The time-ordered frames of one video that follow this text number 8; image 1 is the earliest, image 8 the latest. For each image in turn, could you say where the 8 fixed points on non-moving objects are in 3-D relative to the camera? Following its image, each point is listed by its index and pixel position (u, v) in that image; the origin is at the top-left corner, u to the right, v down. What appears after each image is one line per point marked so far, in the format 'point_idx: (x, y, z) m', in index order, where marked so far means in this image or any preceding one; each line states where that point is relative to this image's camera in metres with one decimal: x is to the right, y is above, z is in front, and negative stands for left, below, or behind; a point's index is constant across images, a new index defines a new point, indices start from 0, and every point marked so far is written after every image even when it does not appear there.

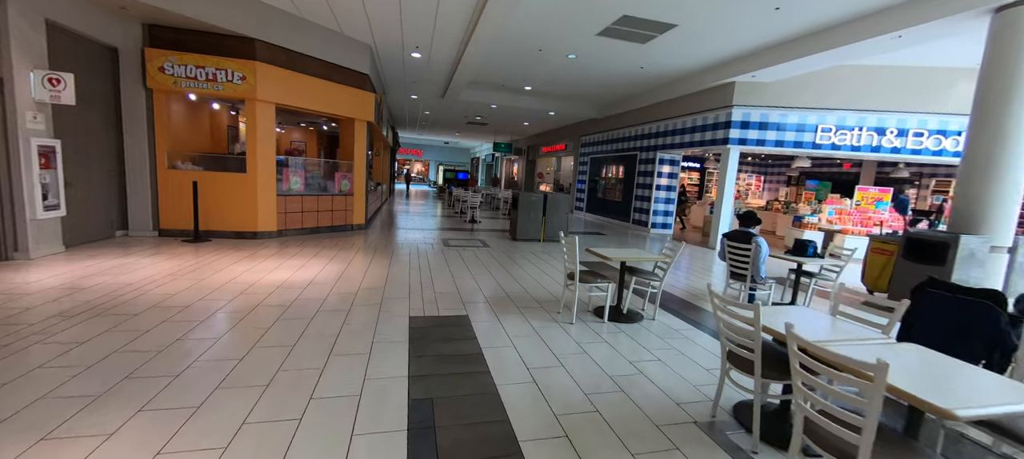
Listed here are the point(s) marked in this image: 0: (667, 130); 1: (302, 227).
0: (+4.3, +2.8, +10.0) m
1: (-4.0, 0.0, +6.8) m
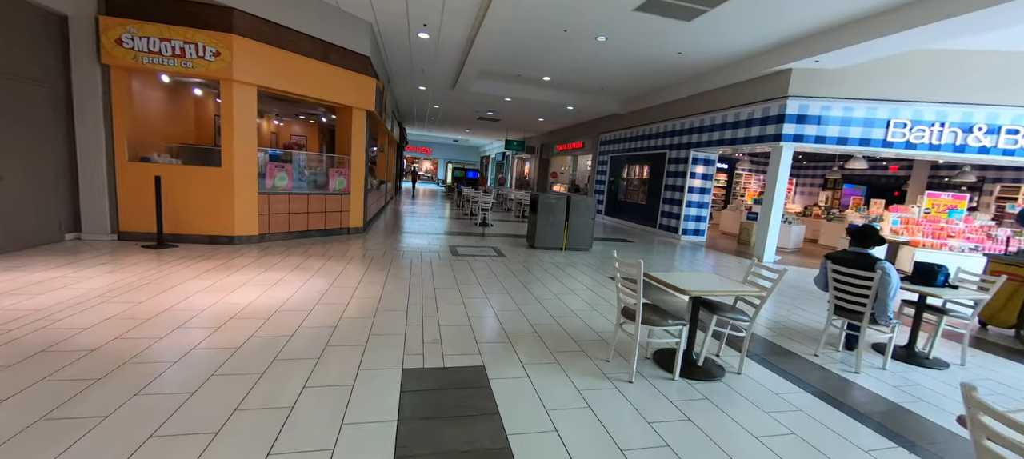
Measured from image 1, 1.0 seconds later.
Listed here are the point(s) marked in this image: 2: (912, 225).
0: (+4.7, +2.6, +8.9) m
1: (-3.6, 0.0, +5.9) m
2: (+8.5, +0.1, +7.6) m
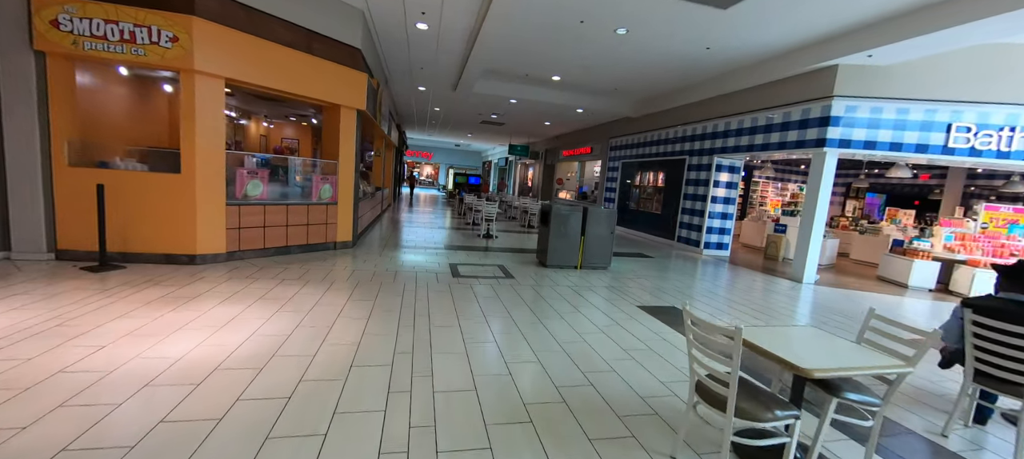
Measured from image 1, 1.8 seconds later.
0: (+4.9, +2.3, +8.2) m
1: (-3.5, -0.2, +5.1) m
2: (+8.6, -0.2, +6.8) m
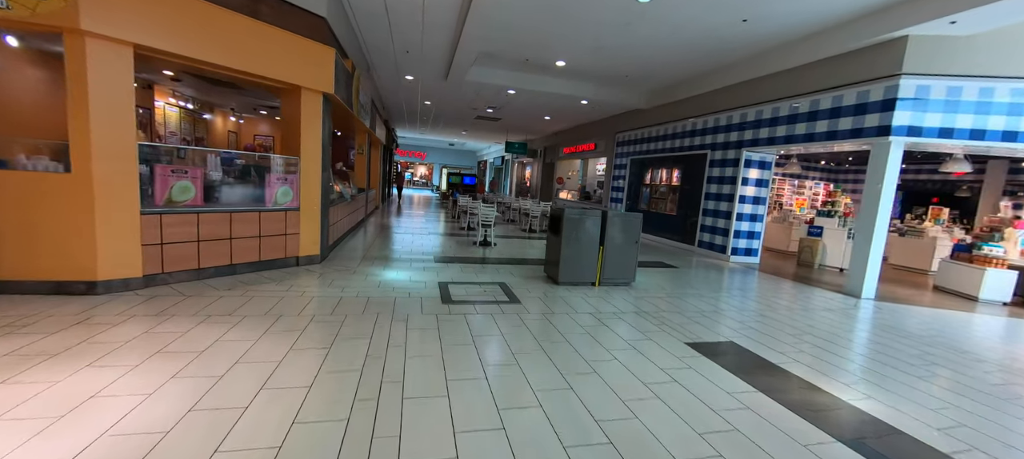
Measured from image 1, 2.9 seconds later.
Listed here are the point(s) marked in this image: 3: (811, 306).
0: (+4.9, +2.2, +7.1) m
1: (-3.4, -0.4, +4.0) m
2: (+8.6, -0.3, +5.8) m
3: (+4.6, -1.1, +5.6) m
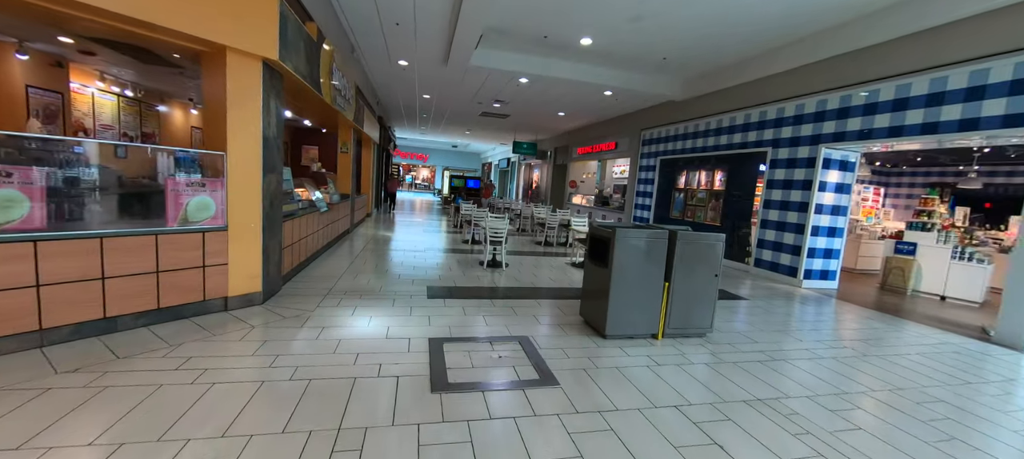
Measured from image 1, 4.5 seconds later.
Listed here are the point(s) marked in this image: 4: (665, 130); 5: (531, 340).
0: (+5.2, +1.9, +5.6) m
1: (-3.2, -0.7, +2.5) m
2: (+8.9, -0.5, +4.2) m
3: (+4.9, -1.4, +4.0) m
4: (+4.1, +2.7, +9.7) m
5: (+0.2, -1.0, +3.2) m
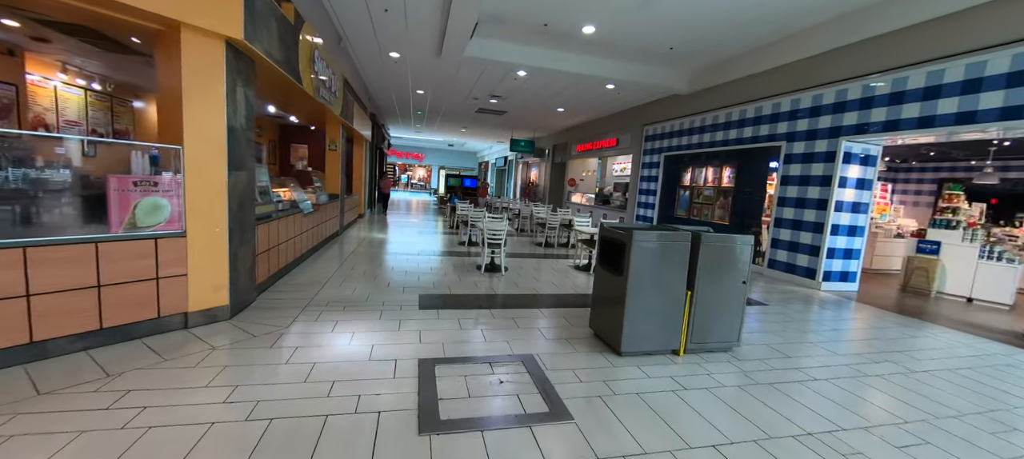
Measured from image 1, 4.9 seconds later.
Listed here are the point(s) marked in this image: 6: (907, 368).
0: (+5.1, +1.9, +5.2) m
1: (-3.2, -0.7, +2.1) m
2: (+8.9, -0.5, +3.9) m
3: (+4.9, -1.4, +3.7) m
4: (+4.1, +2.7, +9.3) m
5: (+0.2, -1.0, +2.8) m
6: (+3.6, -1.3, +3.3) m
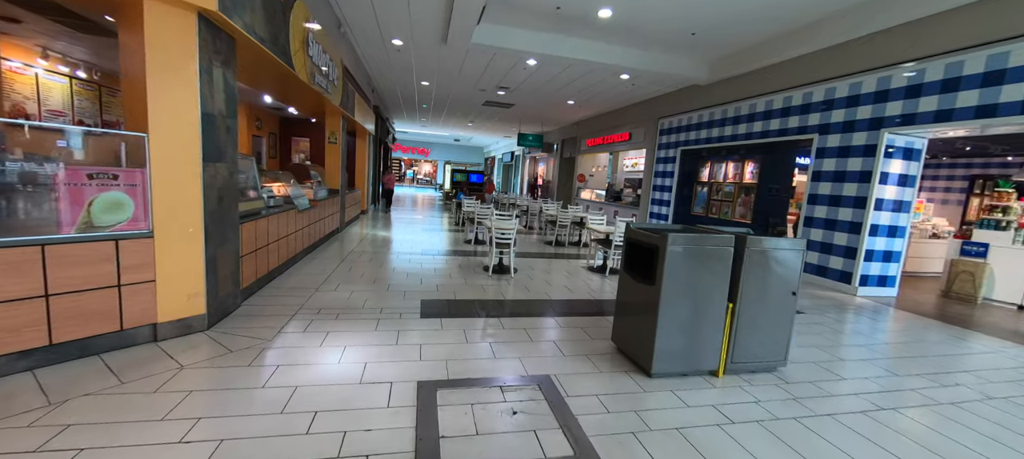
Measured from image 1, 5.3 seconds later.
0: (+5.3, +1.9, +4.7) m
1: (-3.1, -0.7, +1.7) m
2: (+9.0, -0.6, +3.3) m
3: (+5.0, -1.4, +3.2) m
4: (+4.3, +2.7, +8.8) m
5: (+0.3, -1.0, +2.4) m
6: (+3.7, -1.3, +2.8) m
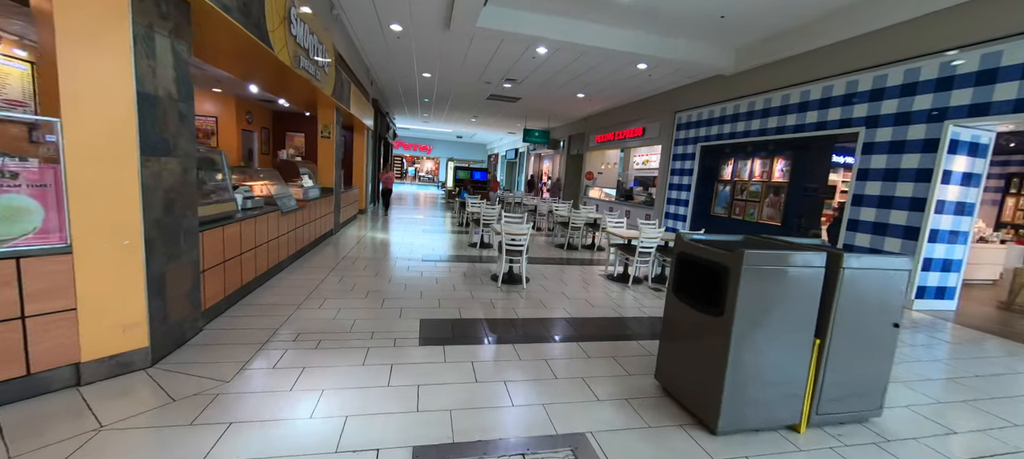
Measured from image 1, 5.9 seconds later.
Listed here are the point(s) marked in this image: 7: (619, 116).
0: (+5.4, +1.8, +4.1) m
1: (-3.0, -0.8, +1.2) m
2: (+9.1, -0.6, +2.7) m
3: (+5.1, -1.5, +2.6) m
4: (+4.4, +2.7, +8.2) m
5: (+0.4, -1.1, +1.9) m
6: (+3.8, -1.4, +2.3) m
7: (+3.4, +3.6, +11.6) m
